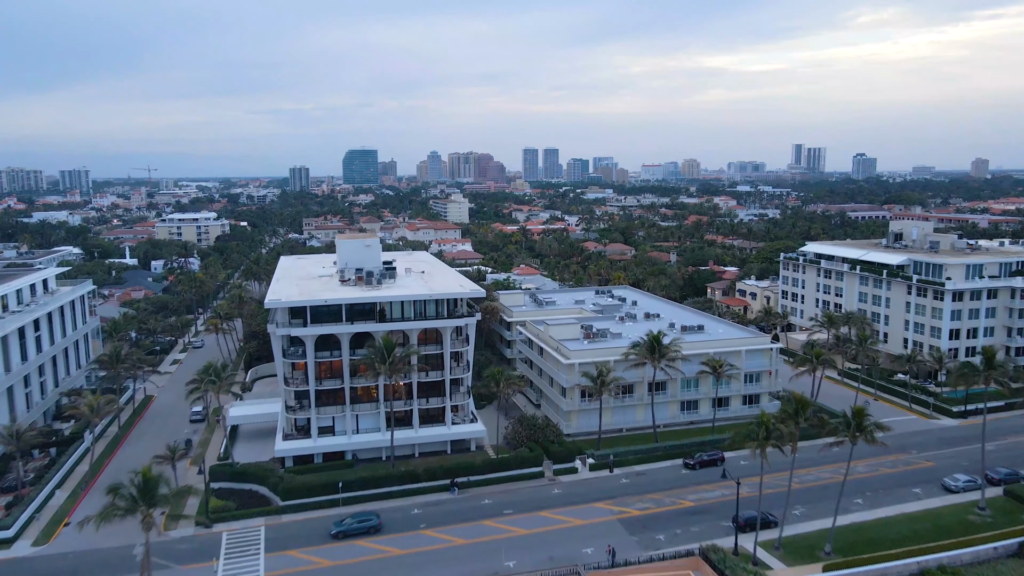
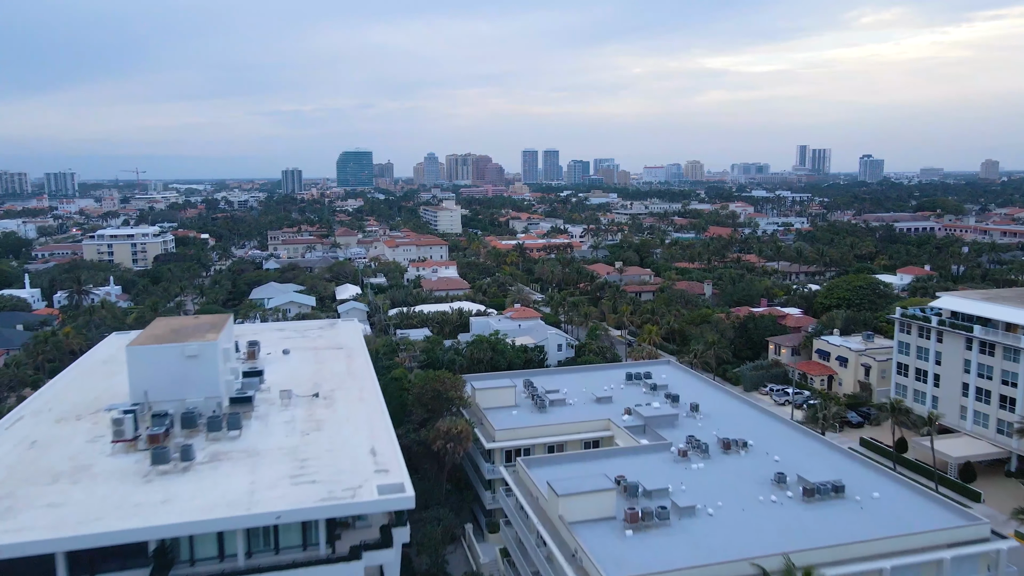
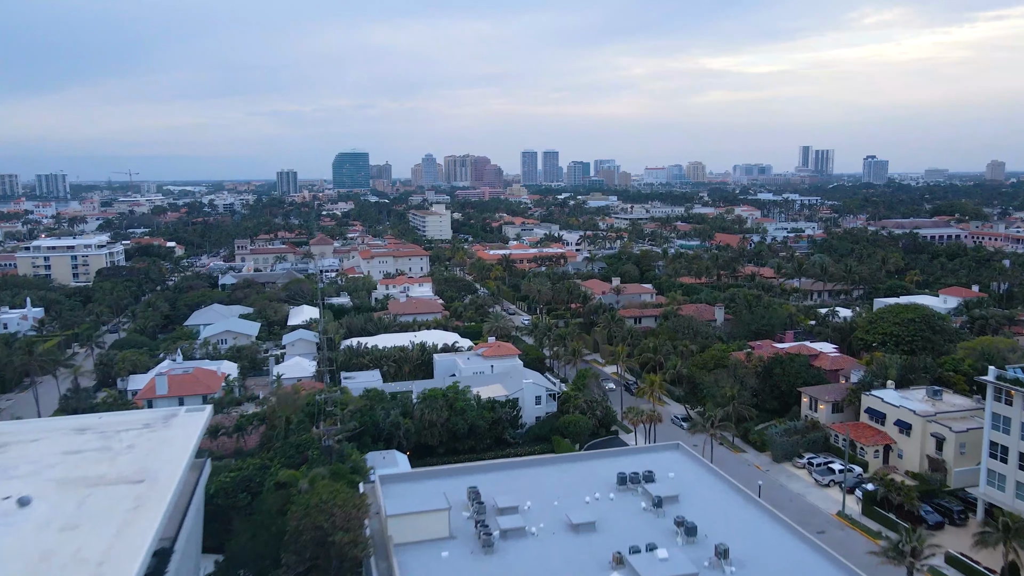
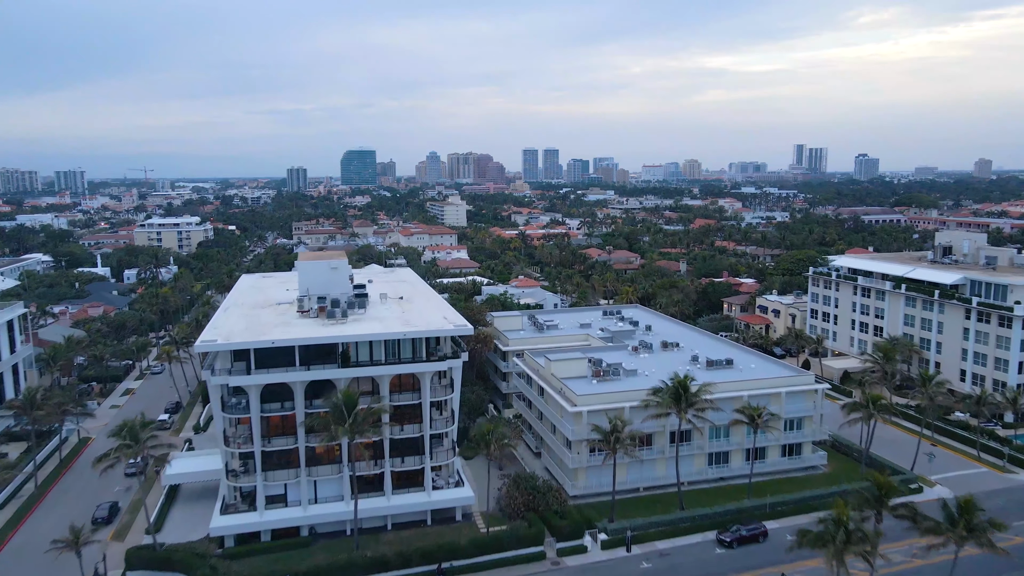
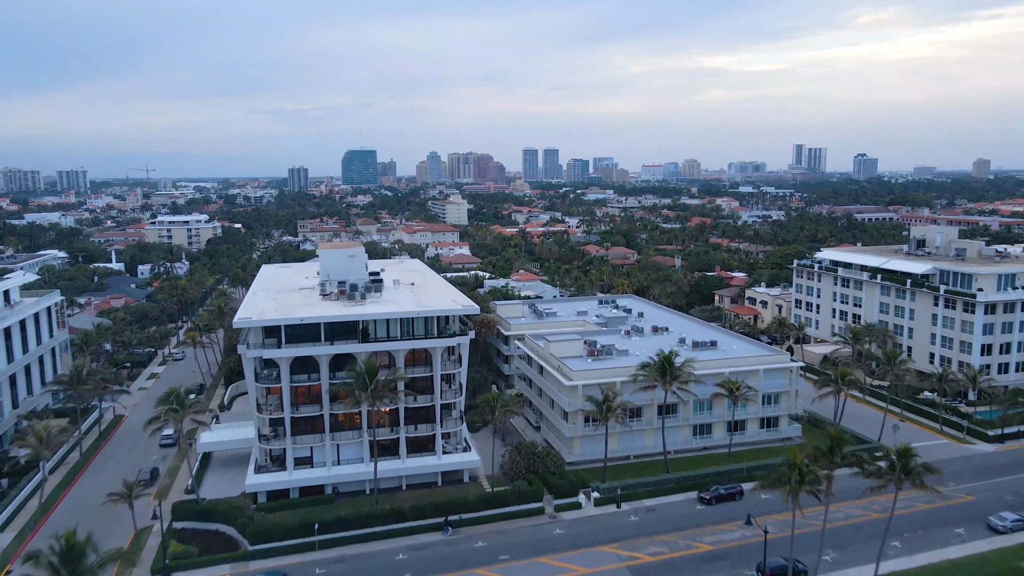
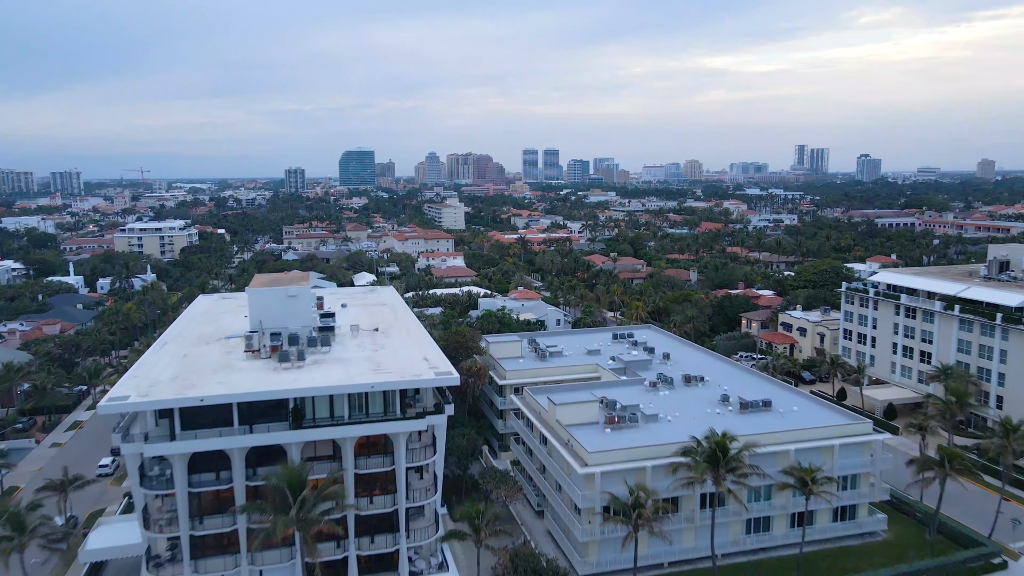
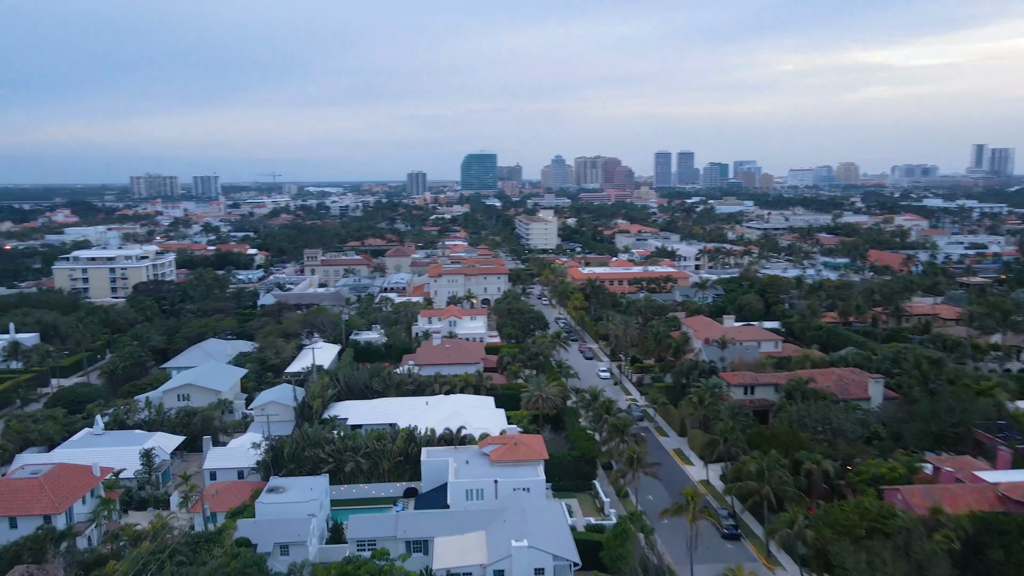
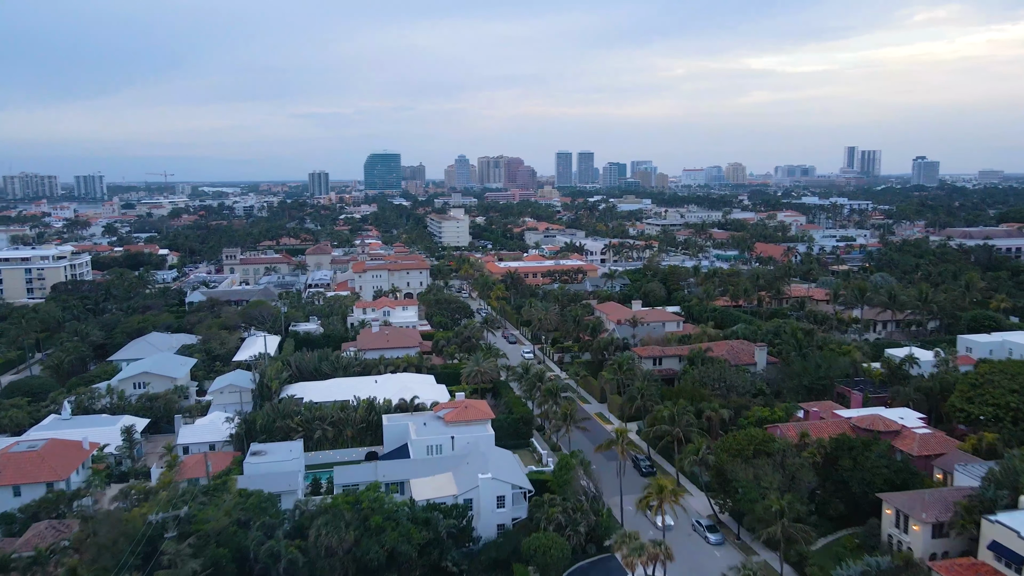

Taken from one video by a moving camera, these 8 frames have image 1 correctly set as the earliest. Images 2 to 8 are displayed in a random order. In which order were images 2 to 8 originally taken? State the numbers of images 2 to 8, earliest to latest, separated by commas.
5, 4, 6, 2, 3, 8, 7
